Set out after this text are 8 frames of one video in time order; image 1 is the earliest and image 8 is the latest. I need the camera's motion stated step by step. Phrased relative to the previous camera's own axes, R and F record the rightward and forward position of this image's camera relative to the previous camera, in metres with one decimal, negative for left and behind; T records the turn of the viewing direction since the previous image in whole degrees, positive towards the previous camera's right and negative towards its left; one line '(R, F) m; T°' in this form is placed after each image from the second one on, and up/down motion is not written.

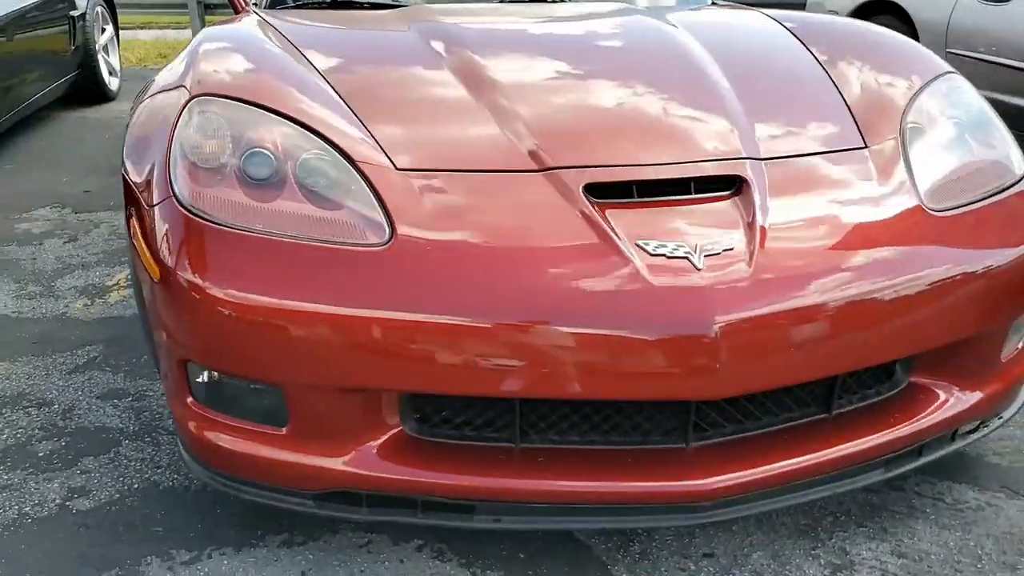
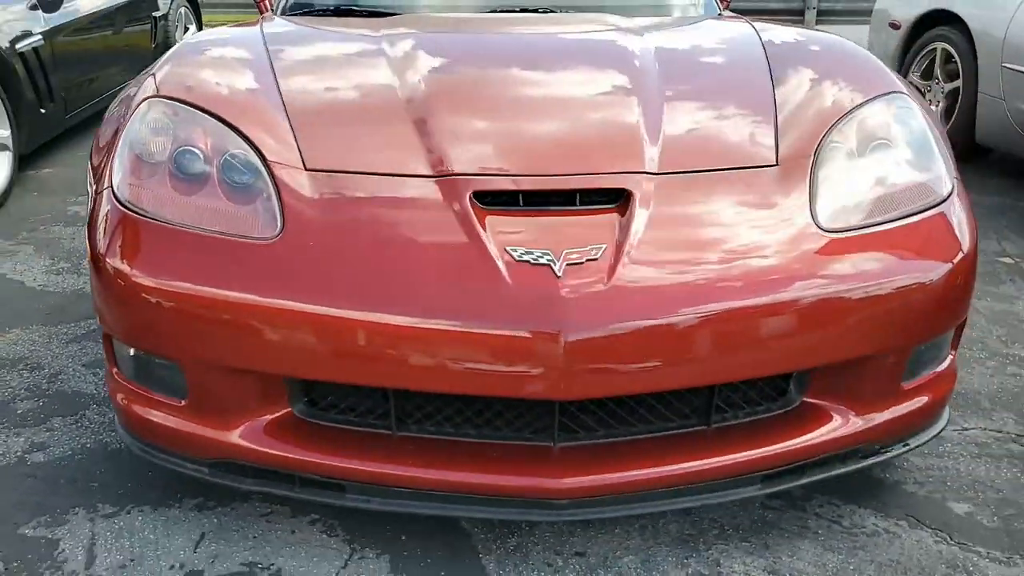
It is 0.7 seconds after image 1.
(+0.4, -0.1) m; -7°
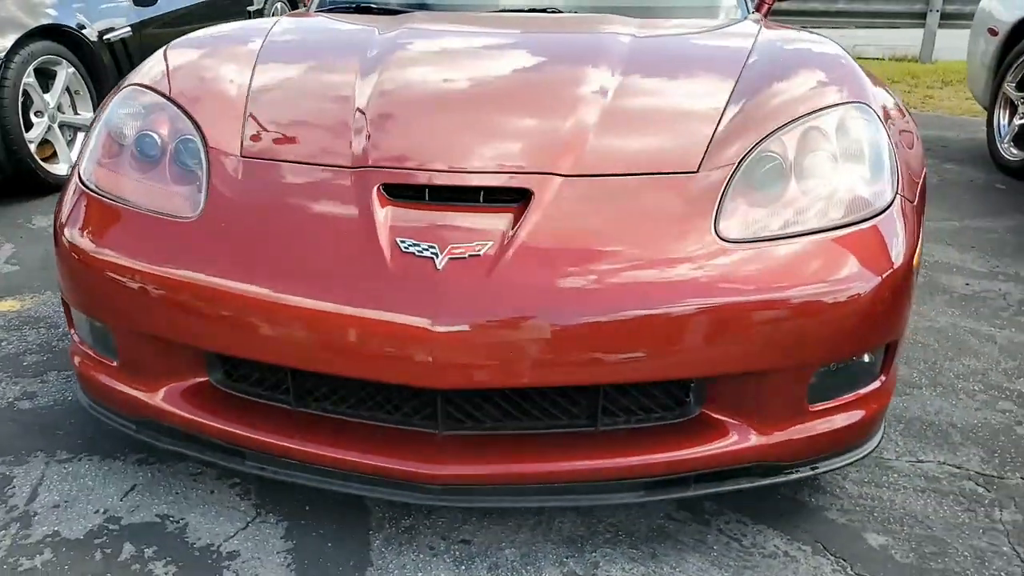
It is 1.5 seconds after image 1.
(+0.5, 0.0) m; -9°
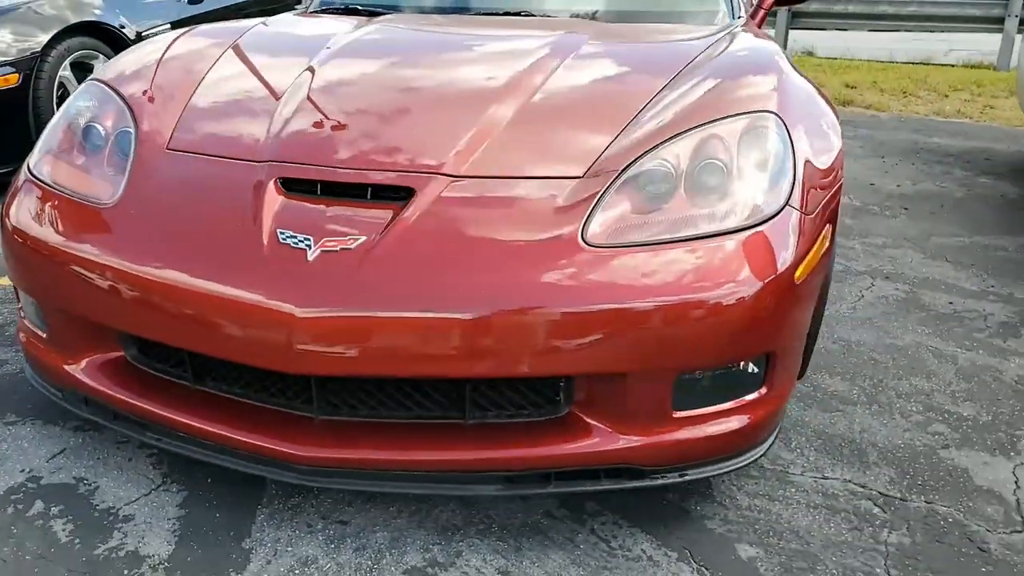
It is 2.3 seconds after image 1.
(+0.4, 0.0) m; -6°
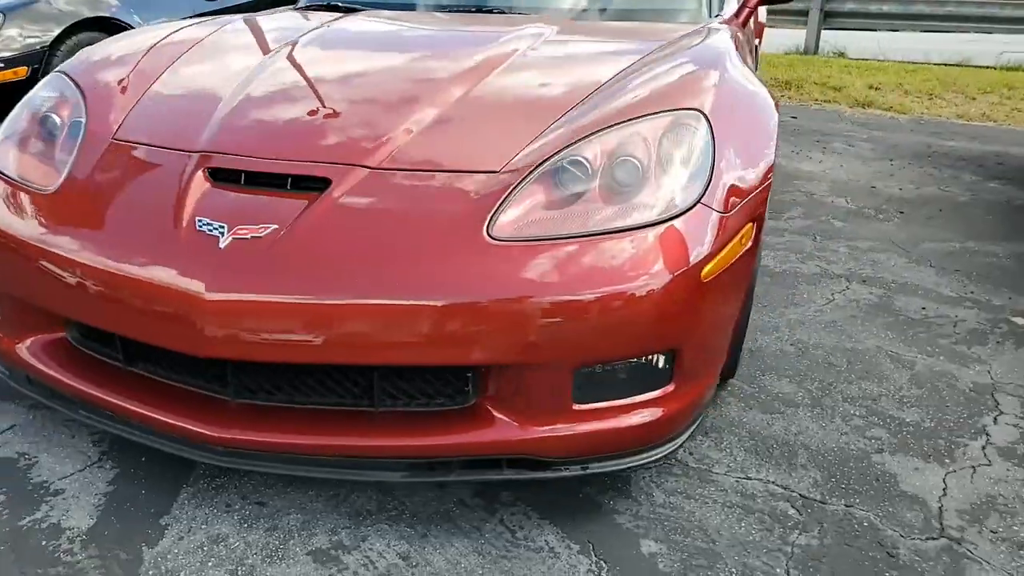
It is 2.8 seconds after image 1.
(+0.3, 0.0) m; -3°
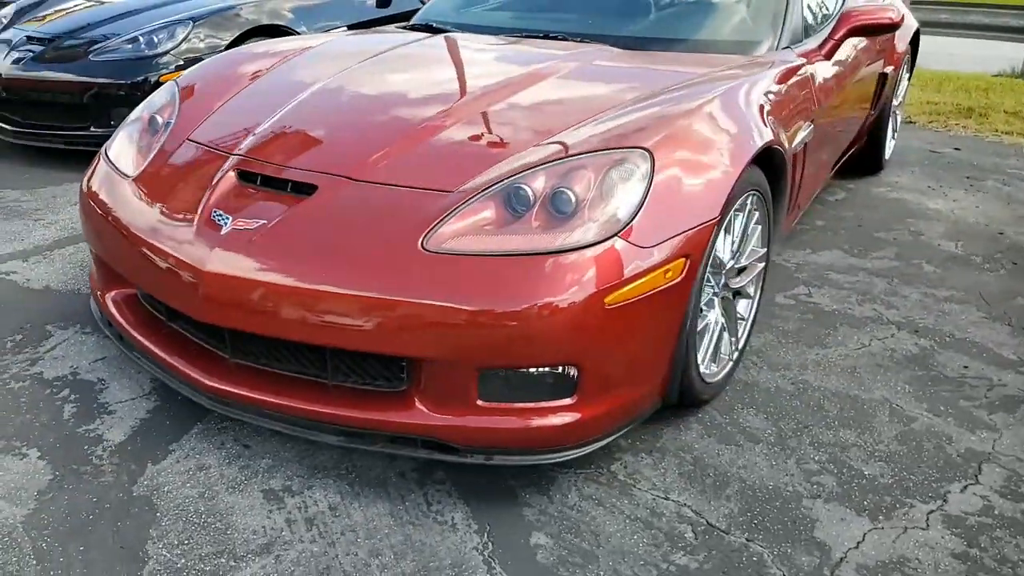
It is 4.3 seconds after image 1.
(+0.6, -0.2) m; -14°
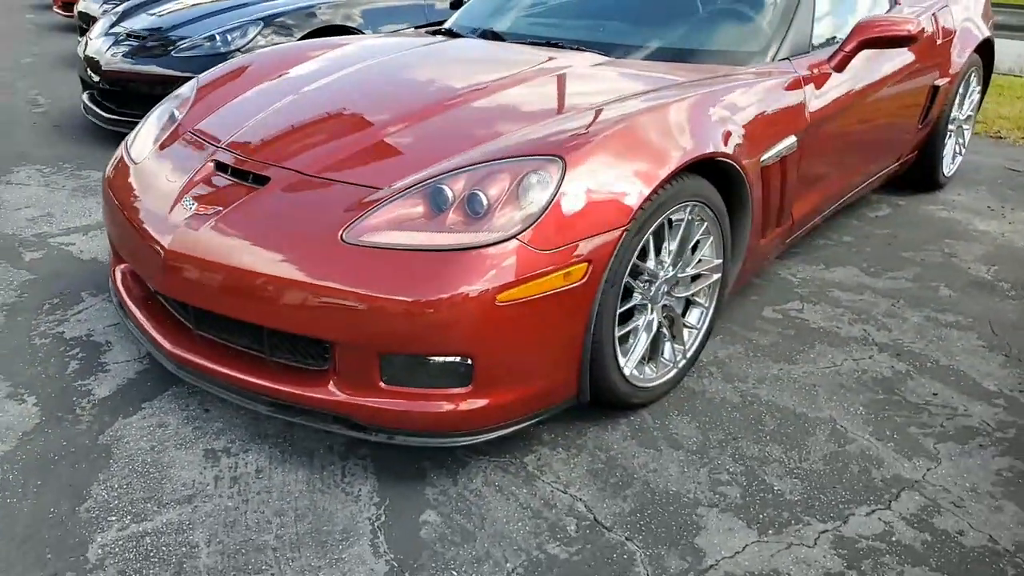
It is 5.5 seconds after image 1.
(+0.5, -0.1) m; -9°
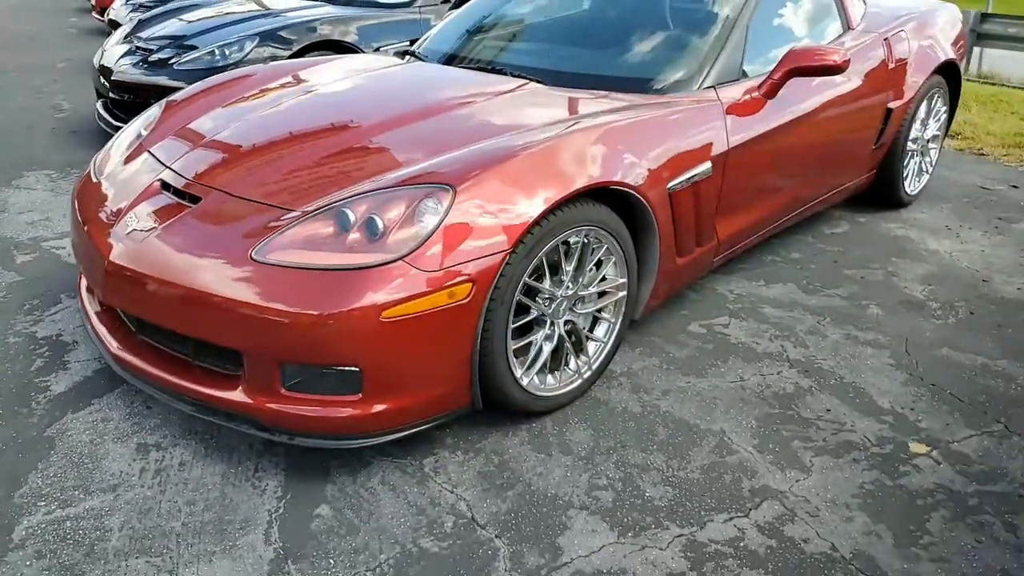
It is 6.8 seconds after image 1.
(+0.4, -0.2) m; -3°
